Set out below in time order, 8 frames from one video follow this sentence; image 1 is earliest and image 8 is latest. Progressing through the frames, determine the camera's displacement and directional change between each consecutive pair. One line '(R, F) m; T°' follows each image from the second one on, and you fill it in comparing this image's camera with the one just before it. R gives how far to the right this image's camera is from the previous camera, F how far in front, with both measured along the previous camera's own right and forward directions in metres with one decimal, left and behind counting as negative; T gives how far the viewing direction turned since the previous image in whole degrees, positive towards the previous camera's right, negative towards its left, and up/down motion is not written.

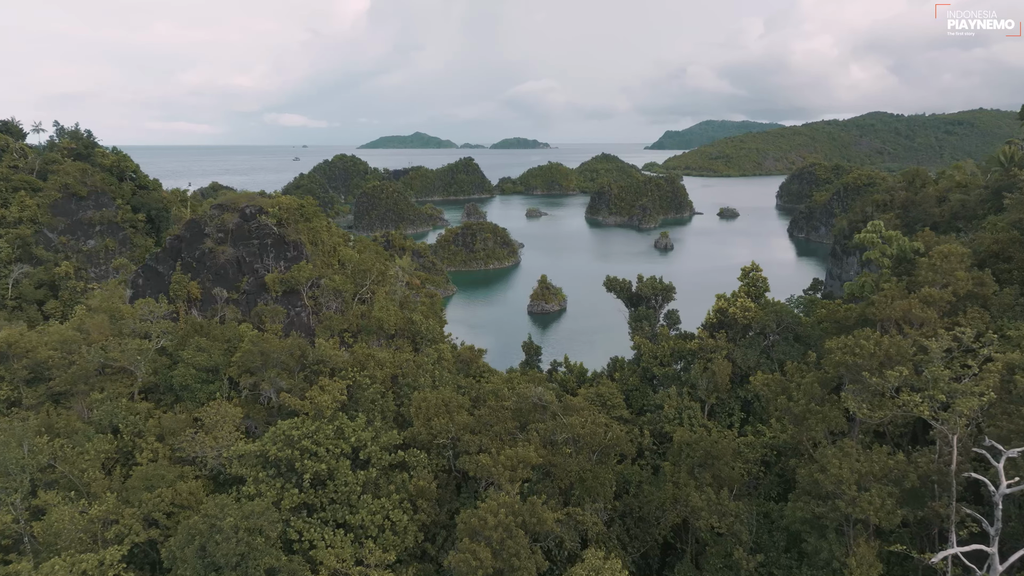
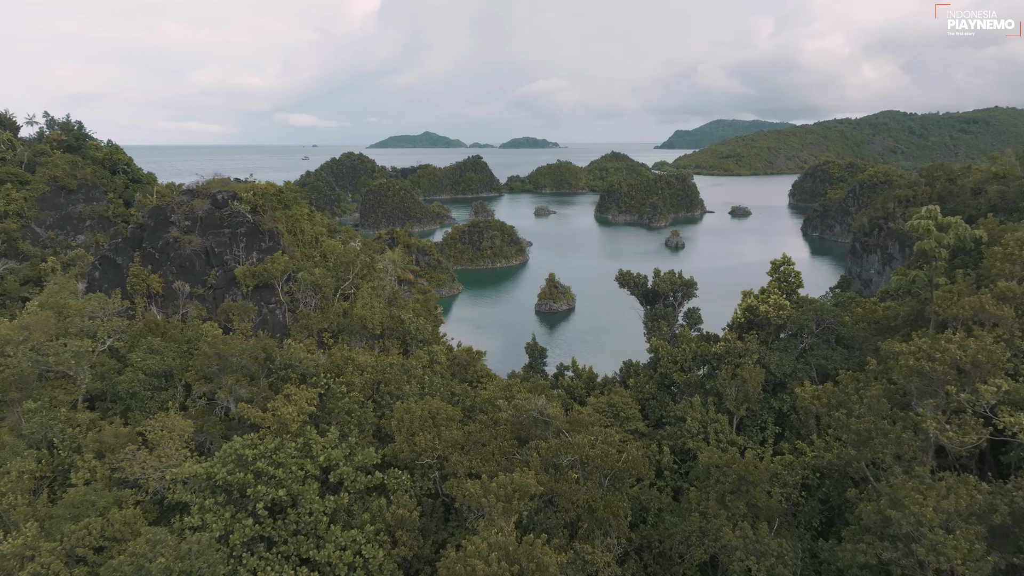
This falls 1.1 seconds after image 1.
(+0.2, +2.6) m; -1°
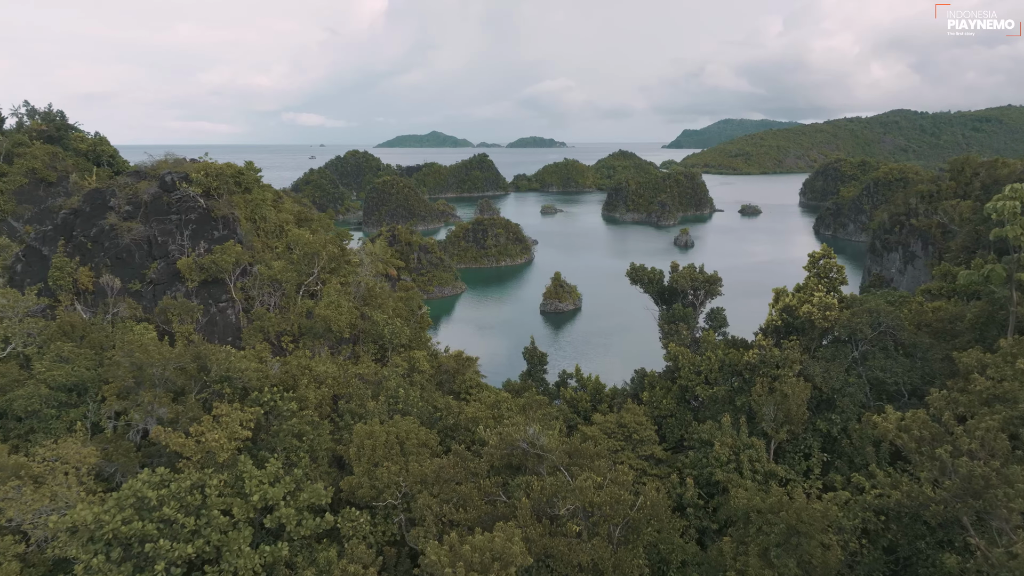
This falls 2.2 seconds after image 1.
(+0.4, +3.1) m; -1°
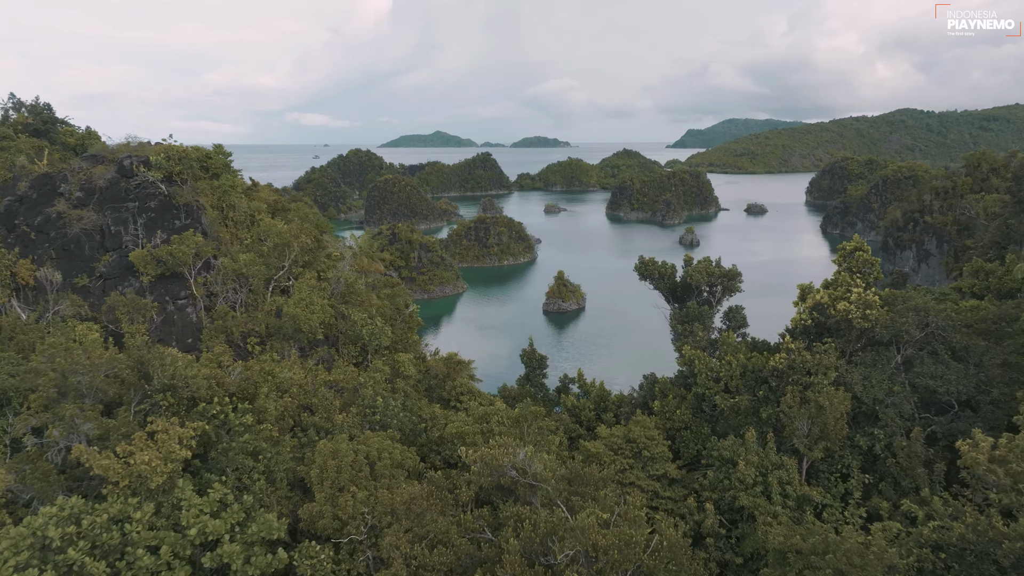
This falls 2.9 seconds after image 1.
(+0.2, +1.9) m; 0°
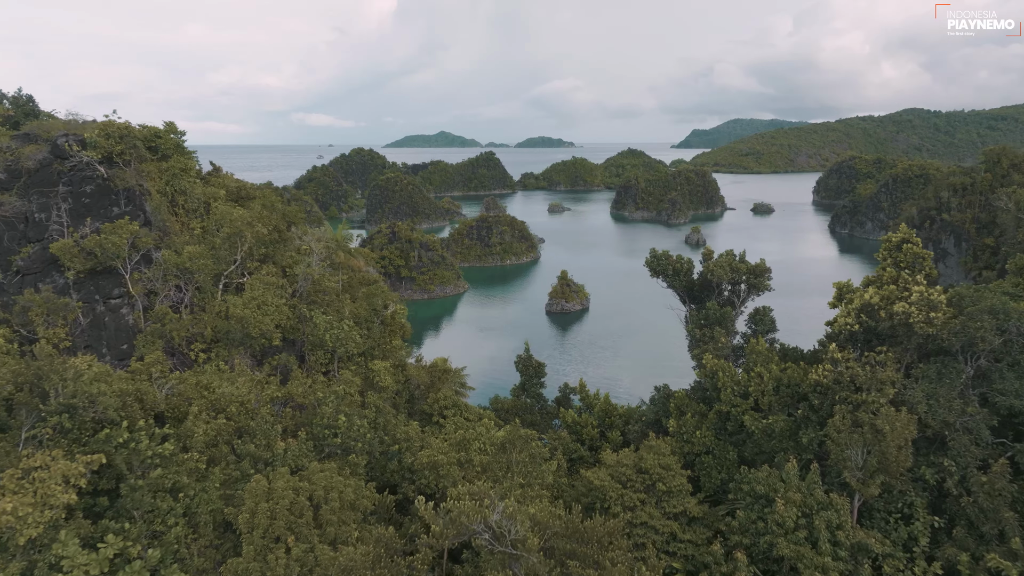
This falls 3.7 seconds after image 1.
(+0.3, +2.3) m; 0°
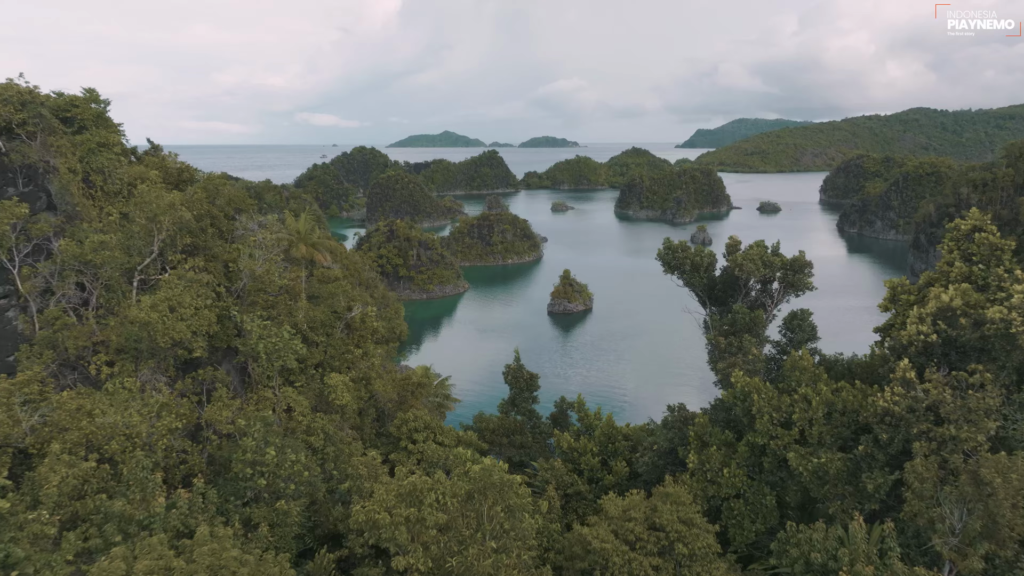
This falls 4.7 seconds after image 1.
(+0.4, +2.6) m; 0°
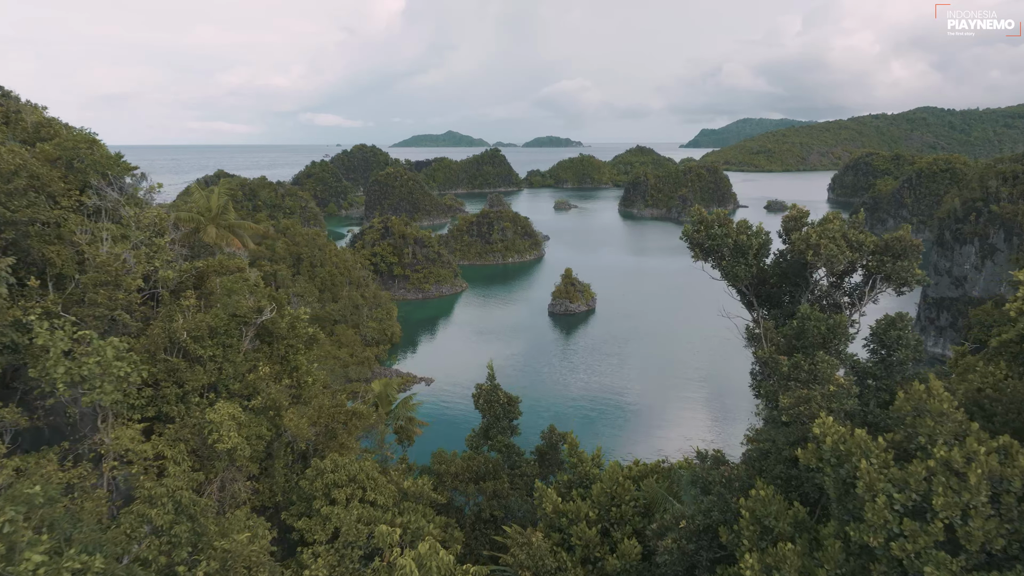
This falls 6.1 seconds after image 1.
(+0.5, +3.9) m; 0°
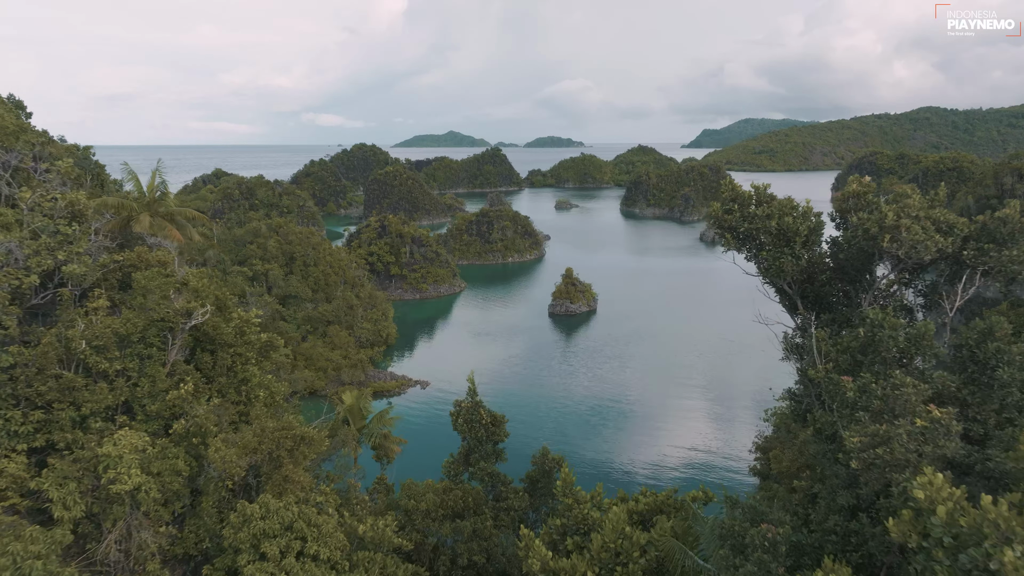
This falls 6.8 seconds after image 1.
(+0.2, +1.9) m; 0°
